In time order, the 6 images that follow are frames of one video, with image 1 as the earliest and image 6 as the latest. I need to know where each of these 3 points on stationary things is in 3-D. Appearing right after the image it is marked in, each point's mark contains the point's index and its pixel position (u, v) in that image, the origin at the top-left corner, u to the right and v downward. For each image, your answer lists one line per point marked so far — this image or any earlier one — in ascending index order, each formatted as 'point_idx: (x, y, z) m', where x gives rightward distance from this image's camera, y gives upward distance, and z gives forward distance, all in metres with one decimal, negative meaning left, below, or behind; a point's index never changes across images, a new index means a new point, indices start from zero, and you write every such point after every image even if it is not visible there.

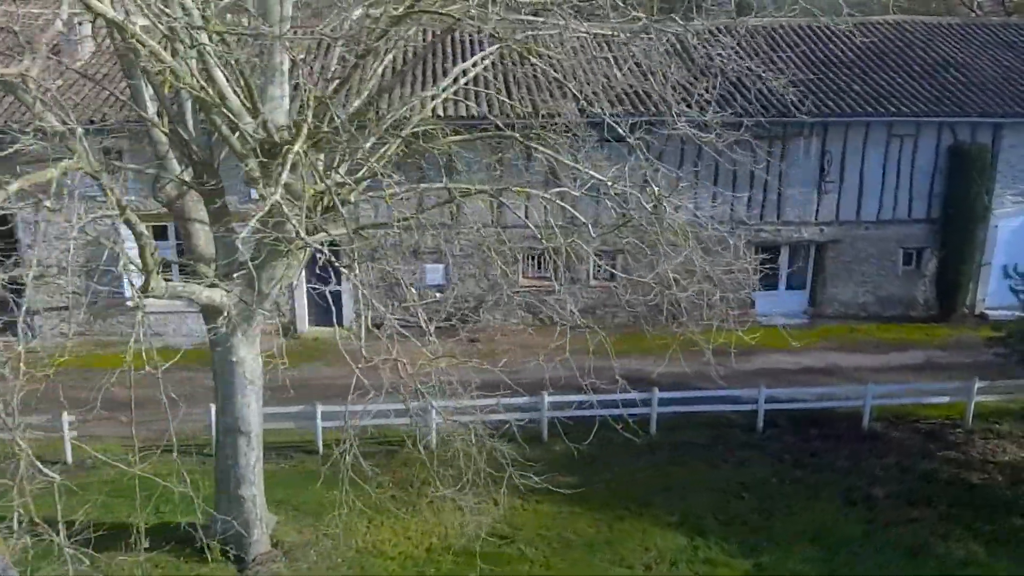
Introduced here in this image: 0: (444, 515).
0: (-0.7, -2.5, +8.9) m
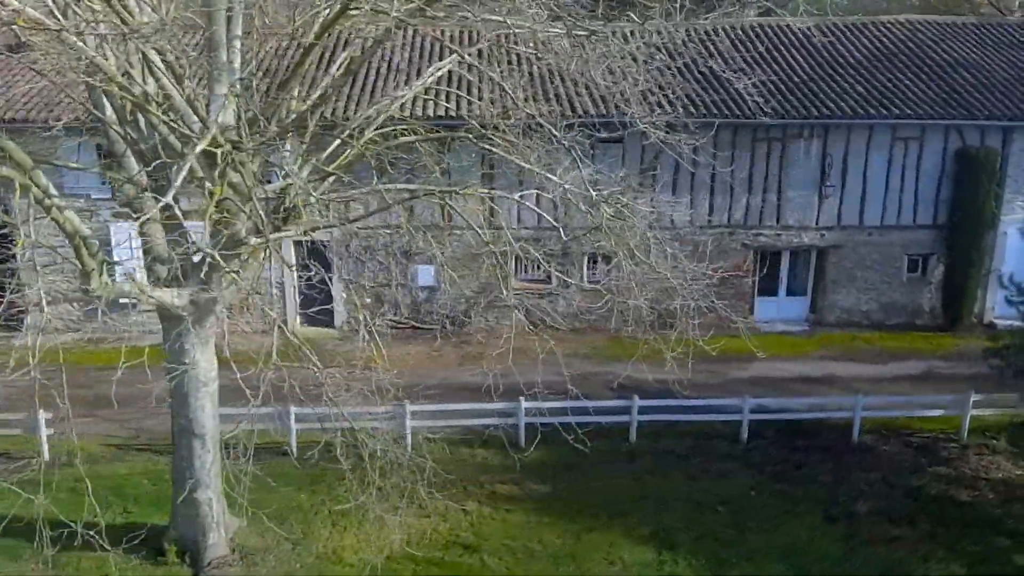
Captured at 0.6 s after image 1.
0: (-1.1, -2.5, +8.8) m
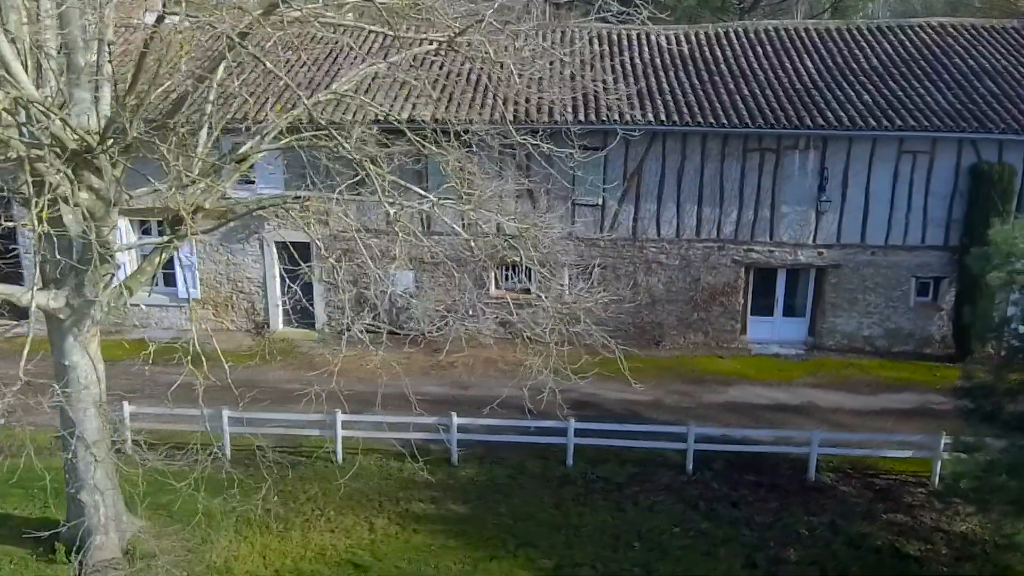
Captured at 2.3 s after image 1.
0: (-2.1, -2.6, +8.6) m
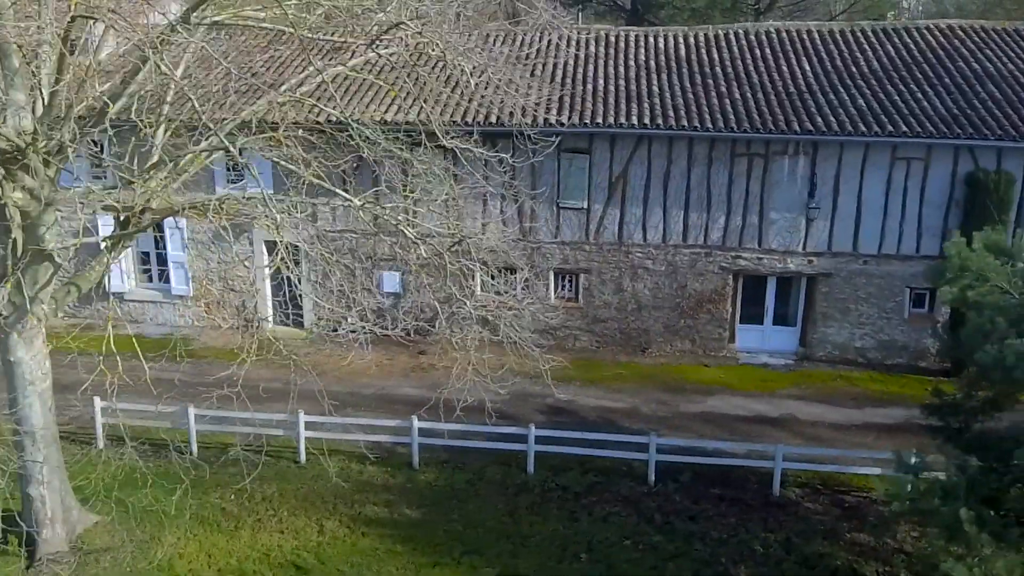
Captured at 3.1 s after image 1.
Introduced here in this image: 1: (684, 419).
0: (-2.7, -2.6, +8.6) m
1: (+2.4, -1.8, +11.3) m
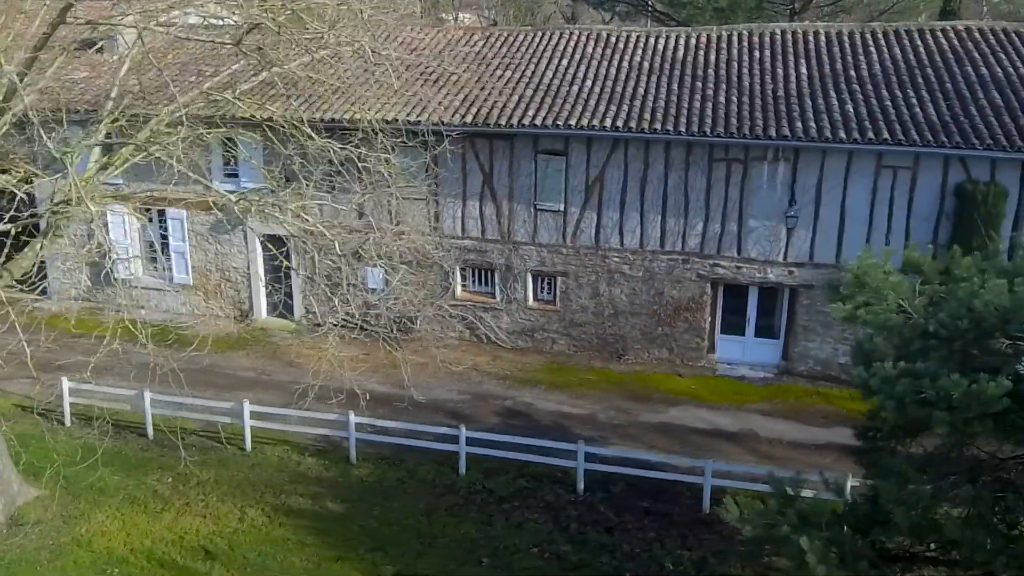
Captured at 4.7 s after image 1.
0: (-3.6, -2.5, +8.9) m
1: (+1.7, -1.9, +11.1) m
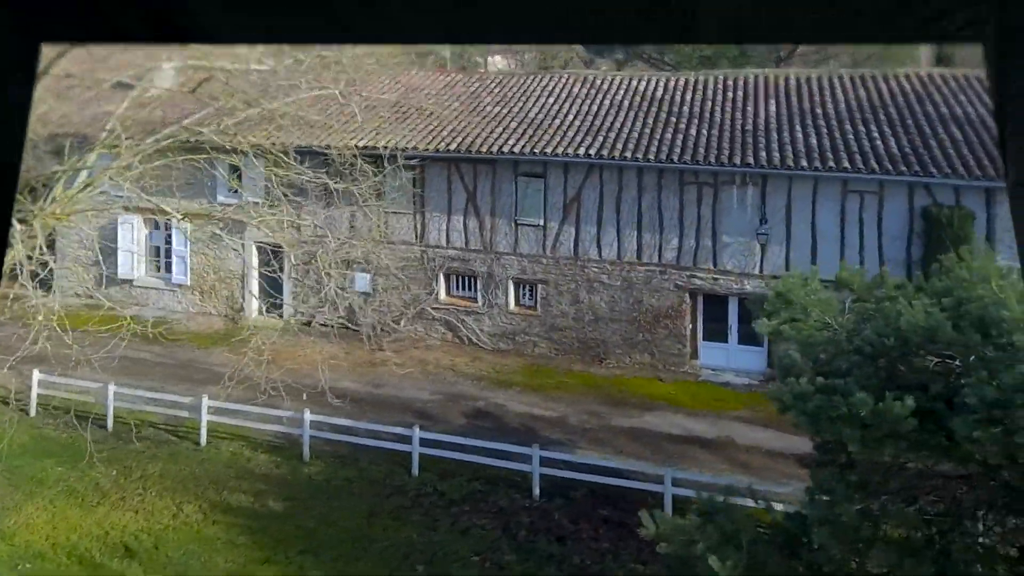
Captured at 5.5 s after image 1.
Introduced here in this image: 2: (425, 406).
0: (-4.1, -2.5, +8.9) m
1: (+1.3, -1.9, +10.9) m
2: (-1.2, -1.7, +11.6) m
